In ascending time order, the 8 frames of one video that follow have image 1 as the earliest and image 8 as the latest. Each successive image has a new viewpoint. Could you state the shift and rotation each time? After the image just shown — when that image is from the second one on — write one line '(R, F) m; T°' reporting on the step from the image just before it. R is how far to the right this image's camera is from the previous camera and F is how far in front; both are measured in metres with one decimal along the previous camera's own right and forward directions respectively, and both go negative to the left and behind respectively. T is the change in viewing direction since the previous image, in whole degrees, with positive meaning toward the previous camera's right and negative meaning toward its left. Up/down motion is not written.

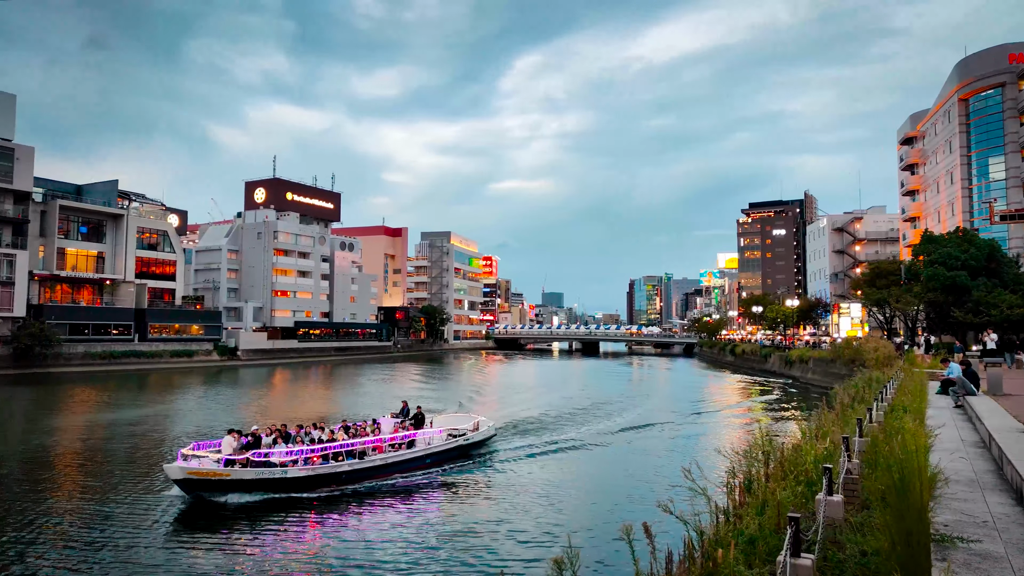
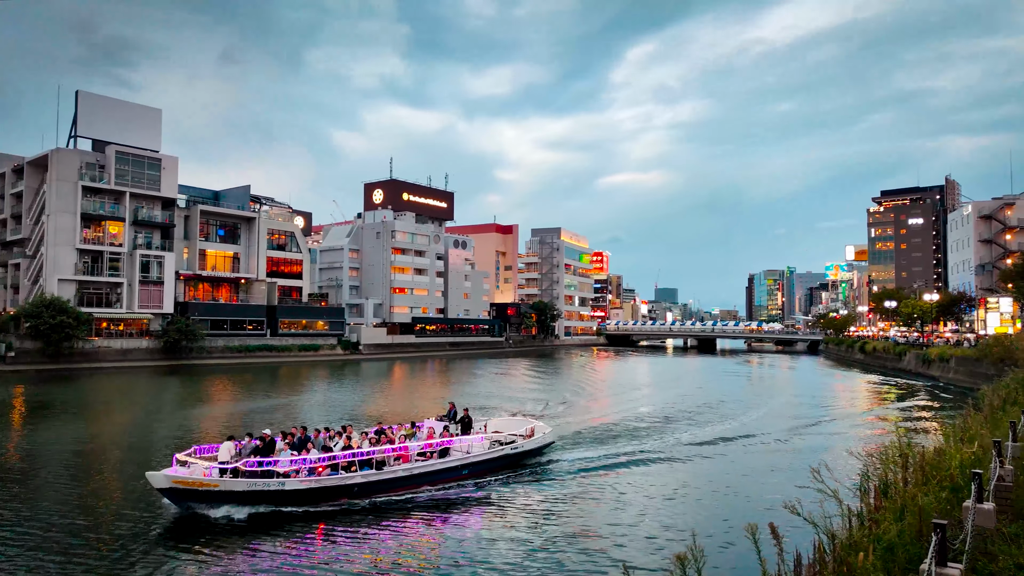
(-0.1, -0.1) m; -9°
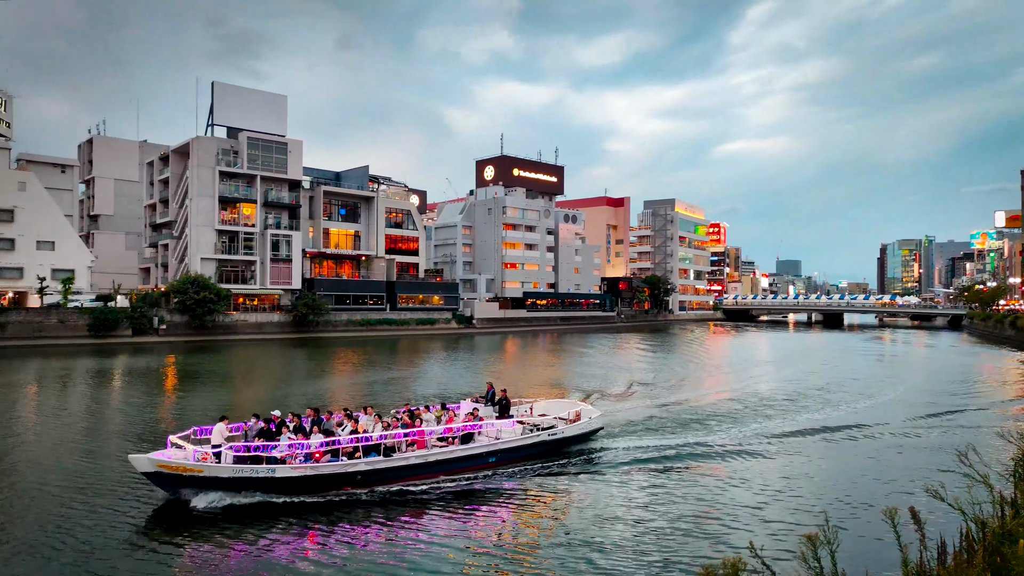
(0.0, +0.3) m; -9°
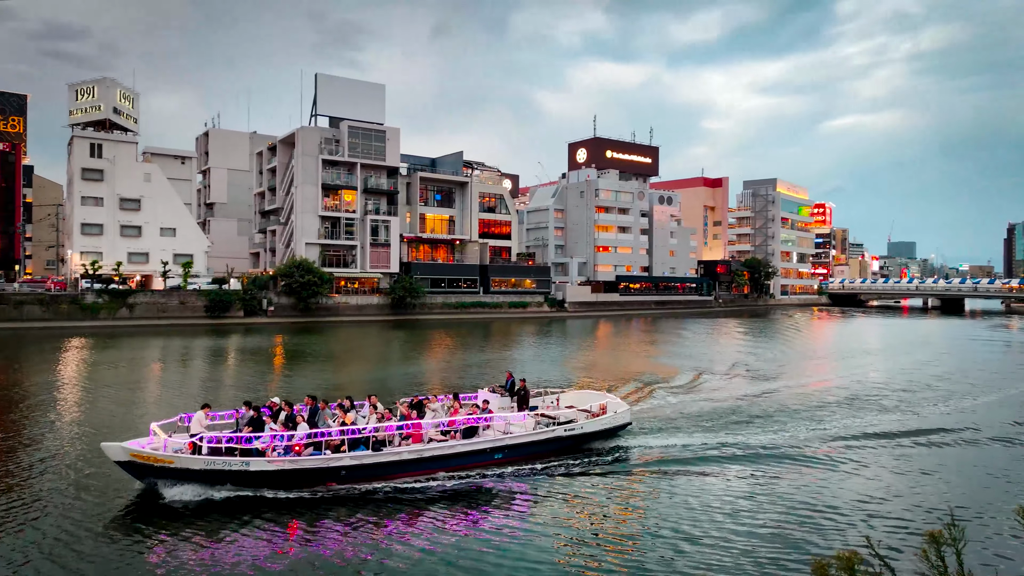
(+0.1, +0.4) m; -7°
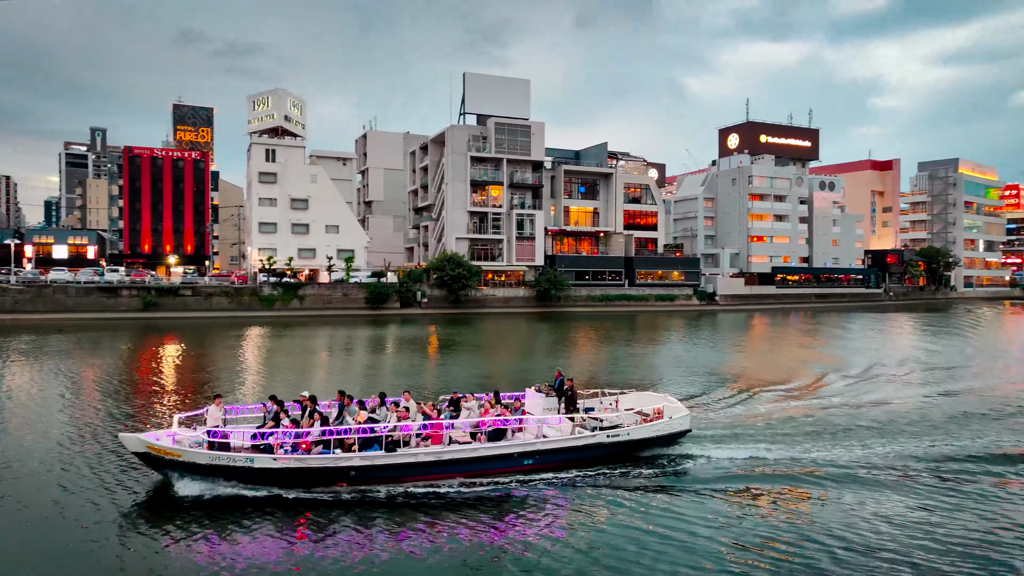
(-0.3, +0.3) m; -12°
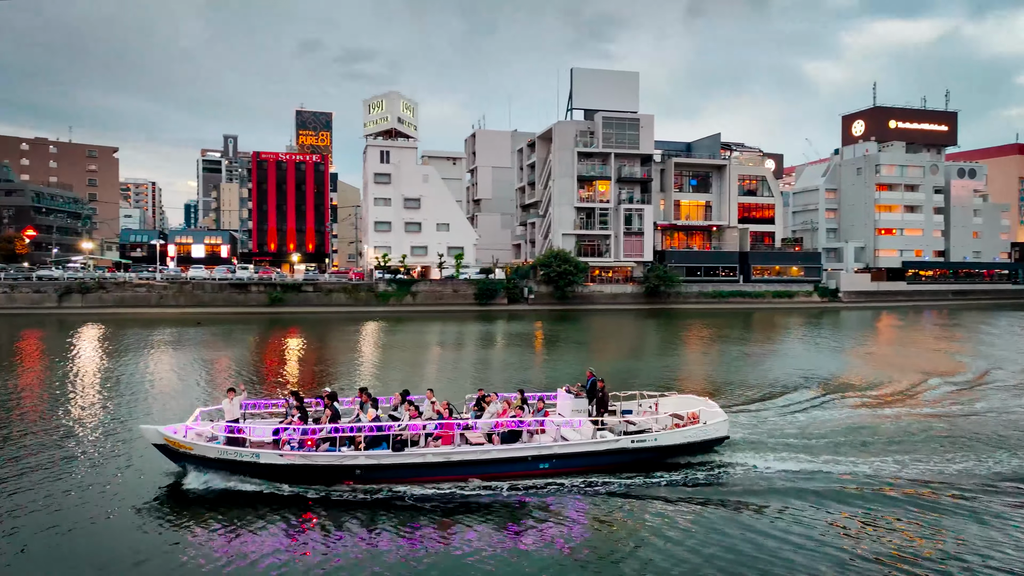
(0.0, +0.3) m; -9°
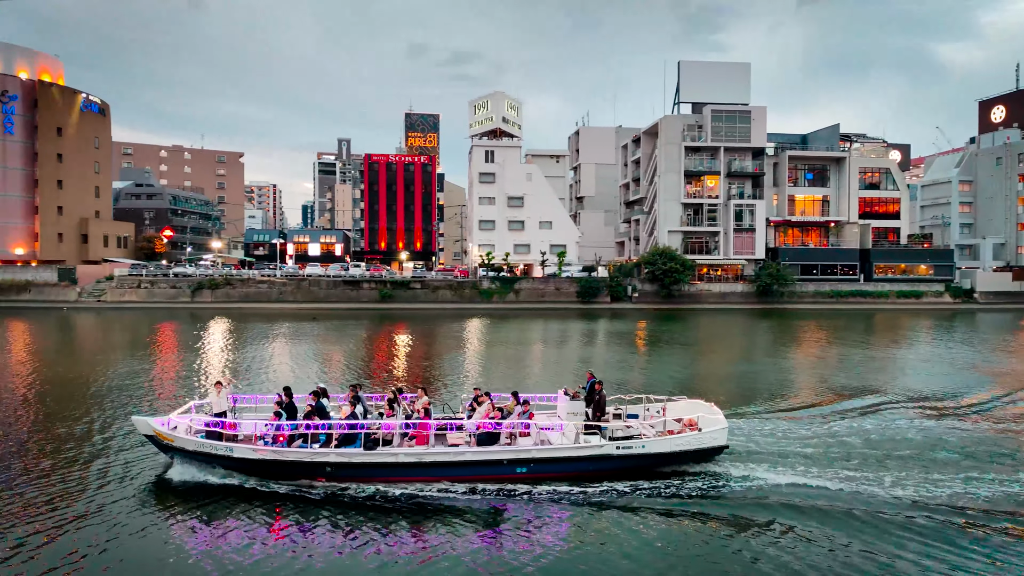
(-0.1, +0.2) m; -8°
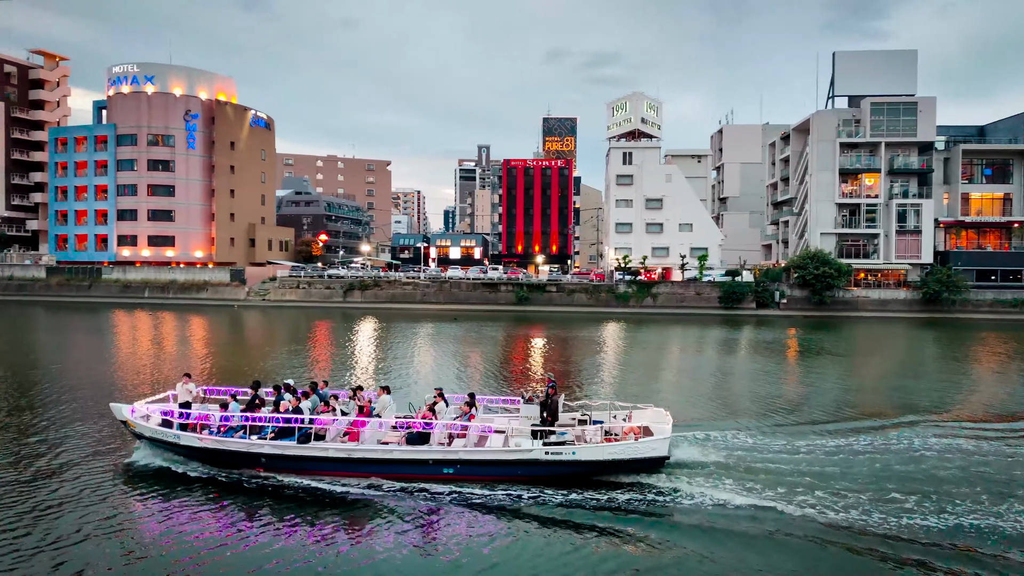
(-0.1, +0.4) m; -11°
